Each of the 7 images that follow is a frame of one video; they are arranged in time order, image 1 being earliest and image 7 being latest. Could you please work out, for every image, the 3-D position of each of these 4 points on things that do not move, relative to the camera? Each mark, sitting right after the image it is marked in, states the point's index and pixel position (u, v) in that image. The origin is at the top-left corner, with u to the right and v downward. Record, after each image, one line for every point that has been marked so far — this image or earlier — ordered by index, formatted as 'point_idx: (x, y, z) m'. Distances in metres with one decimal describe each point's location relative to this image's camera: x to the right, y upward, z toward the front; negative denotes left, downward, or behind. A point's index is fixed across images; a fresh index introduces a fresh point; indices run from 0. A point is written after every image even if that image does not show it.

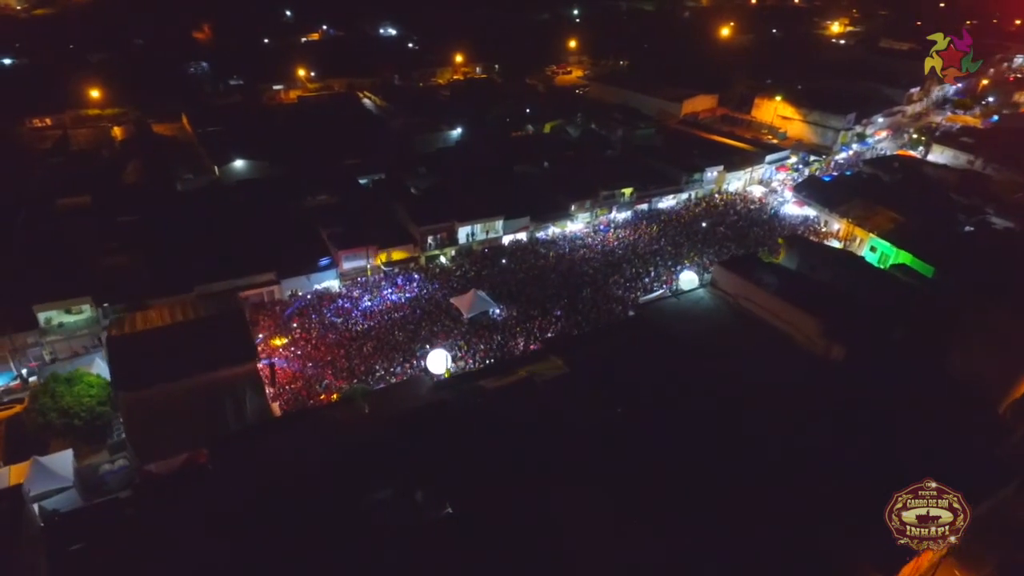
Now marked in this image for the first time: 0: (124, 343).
0: (-10.0, -1.4, +15.3) m
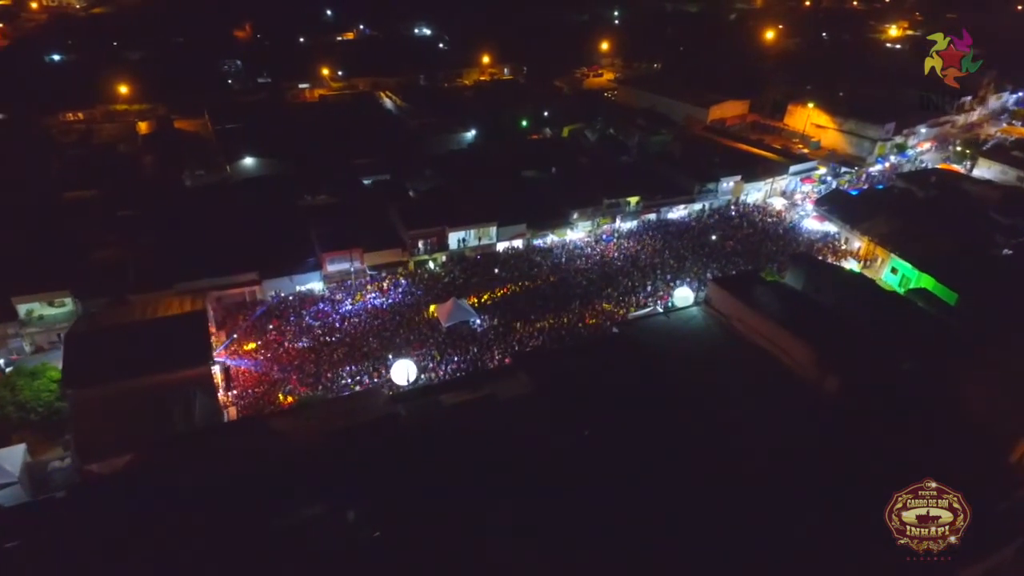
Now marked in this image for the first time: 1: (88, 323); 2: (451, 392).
0: (-11.0, -1.3, +15.4) m
1: (-11.8, -0.9, +16.7) m
2: (-1.6, -2.8, +16.1) m
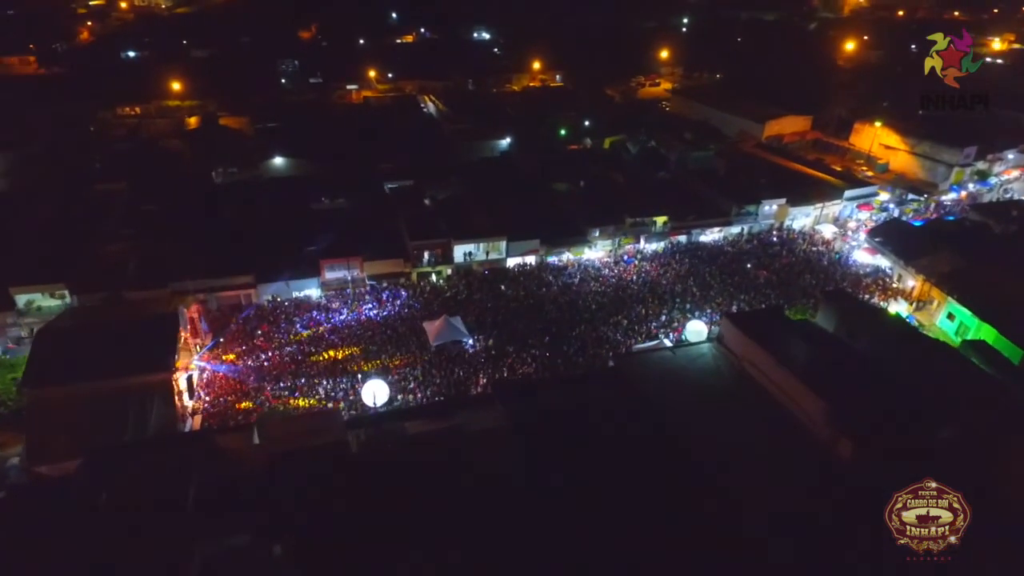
0: (-11.6, -1.2, +15.3) m
1: (-12.2, -0.8, +16.8) m
2: (-2.3, -3.3, +15.0) m
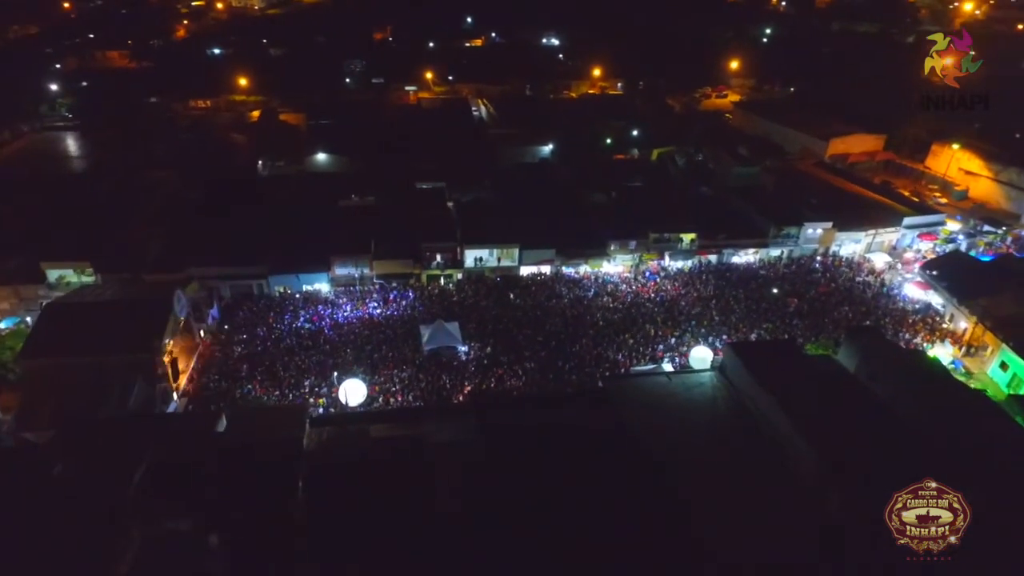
0: (-12.0, -0.6, +16.2) m
1: (-12.4, -0.2, +17.7) m
2: (-3.1, -3.3, +14.7) m
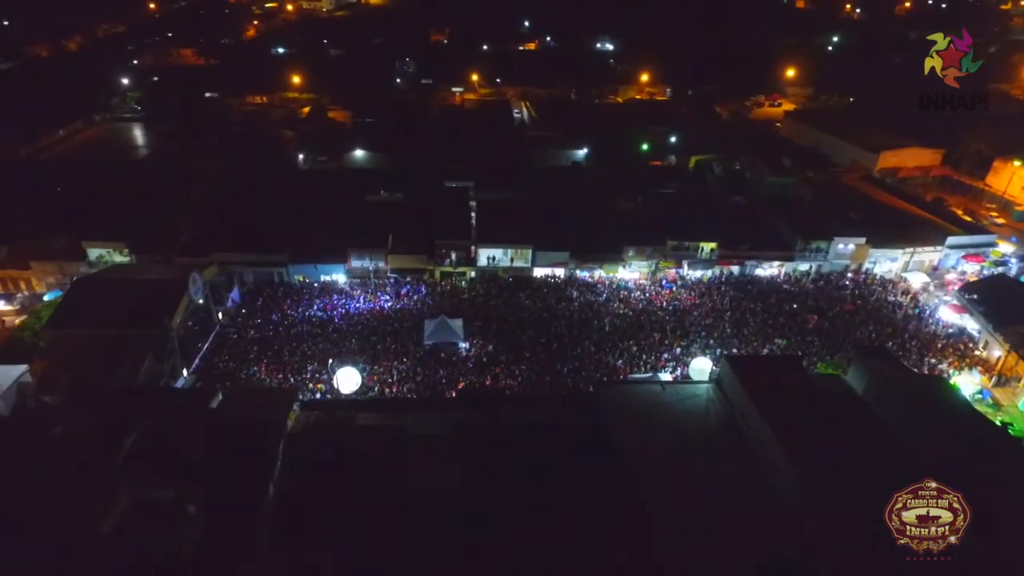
0: (-12.1, 0.0, +17.4) m
1: (-12.3, +0.5, +19.0) m
2: (-3.5, -3.1, +15.1) m
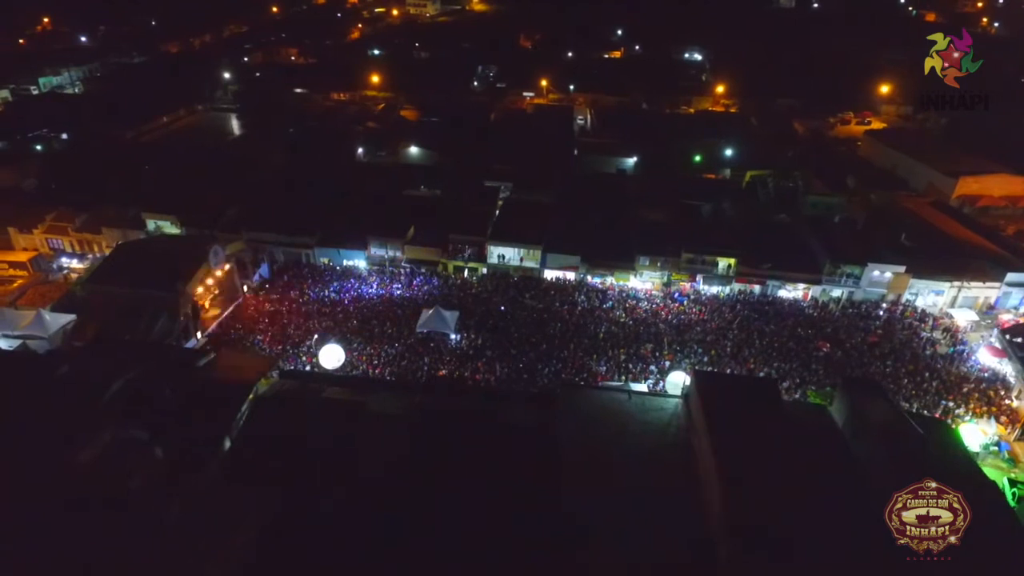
0: (-12.3, +1.2, +19.7) m
1: (-12.2, +1.6, +21.2) m
2: (-4.4, -2.7, +16.0) m
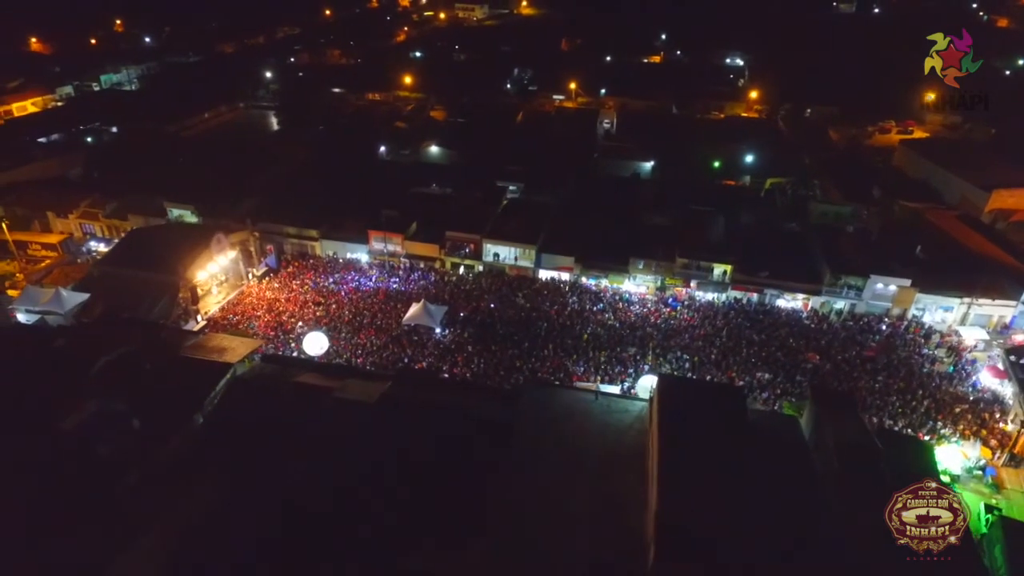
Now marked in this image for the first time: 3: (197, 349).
0: (-12.6, +1.8, +20.9) m
1: (-12.4, +2.2, +22.5) m
2: (-5.2, -2.4, +16.6) m
3: (-8.2, -1.8, +16.3) m
